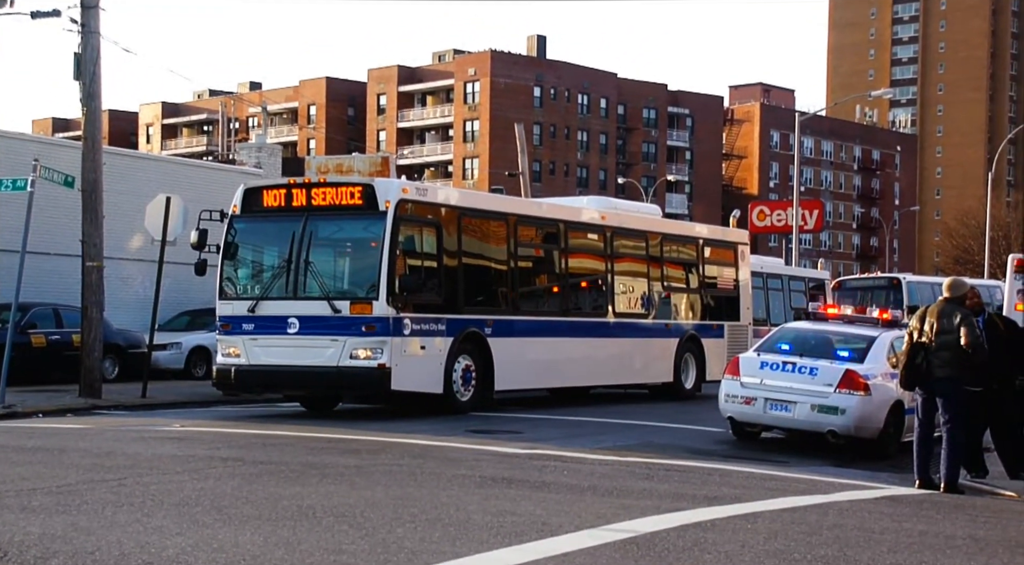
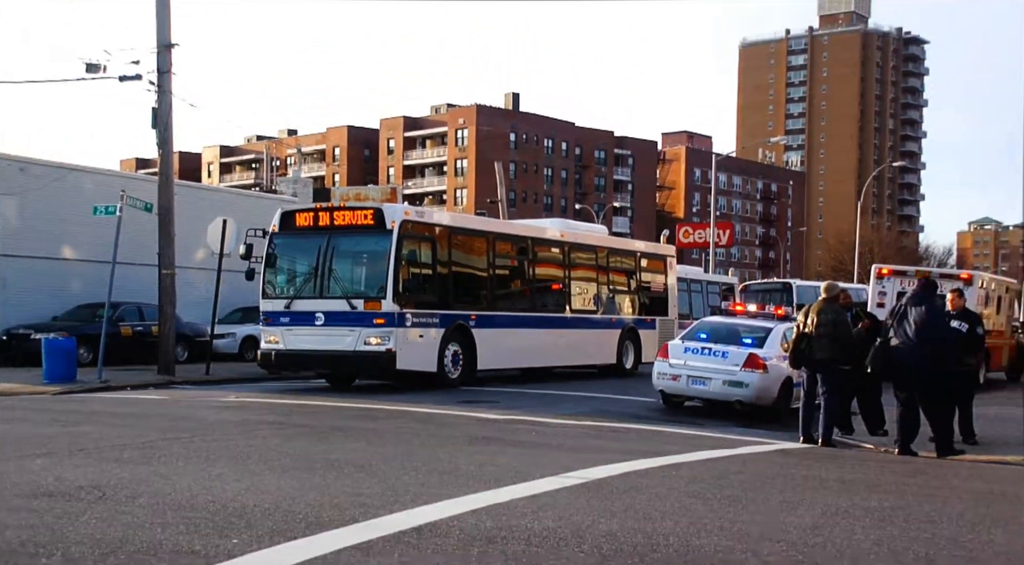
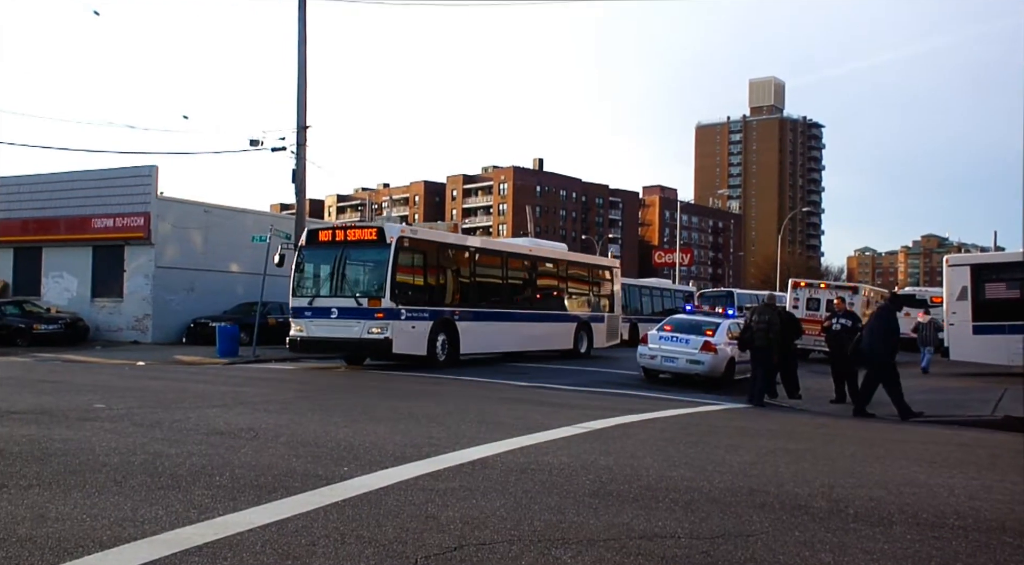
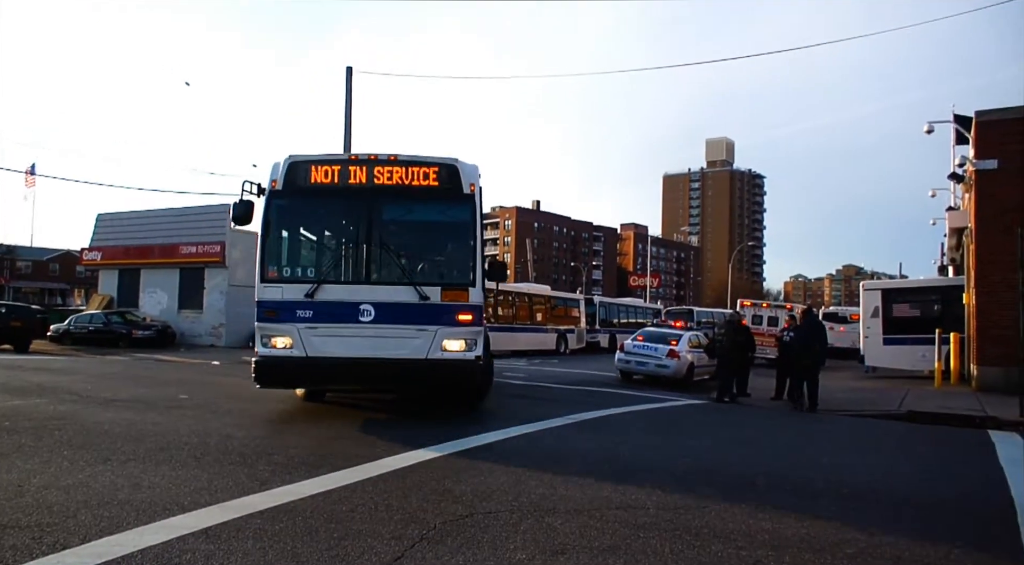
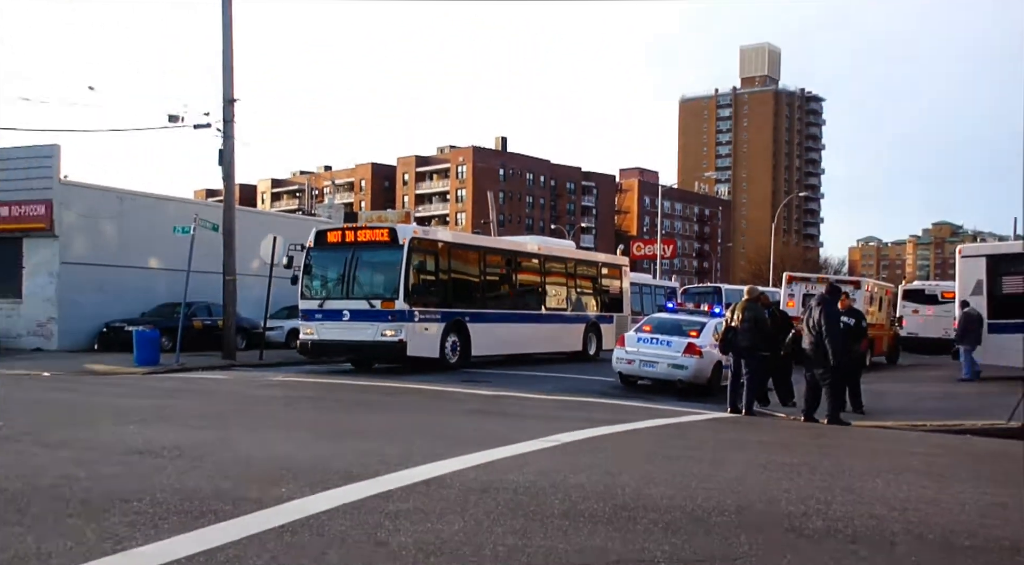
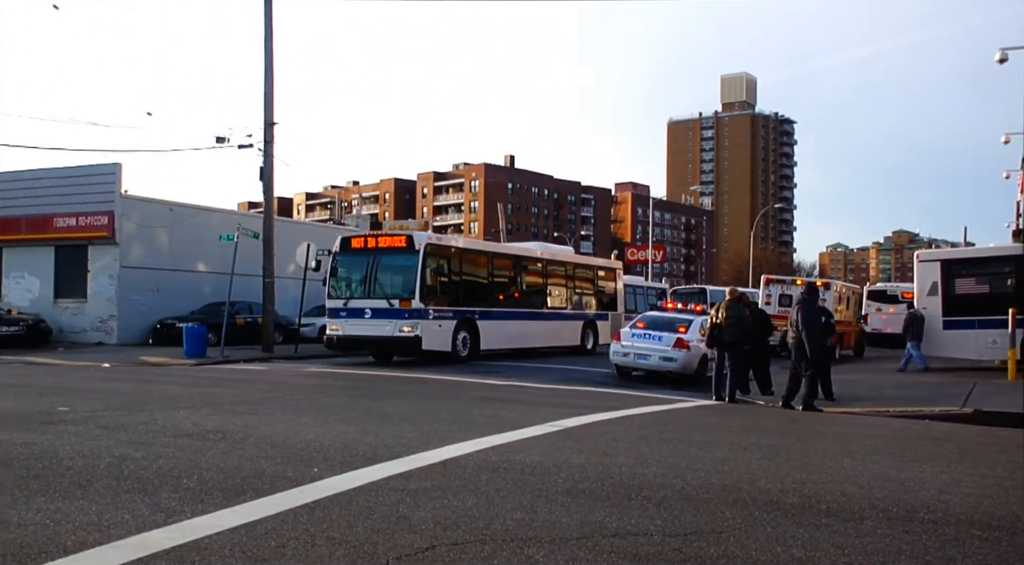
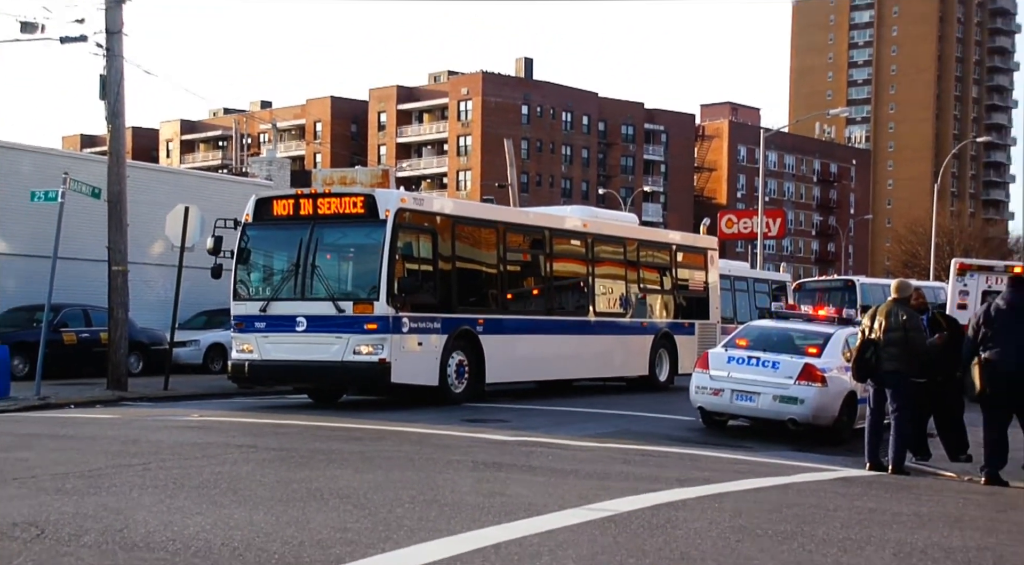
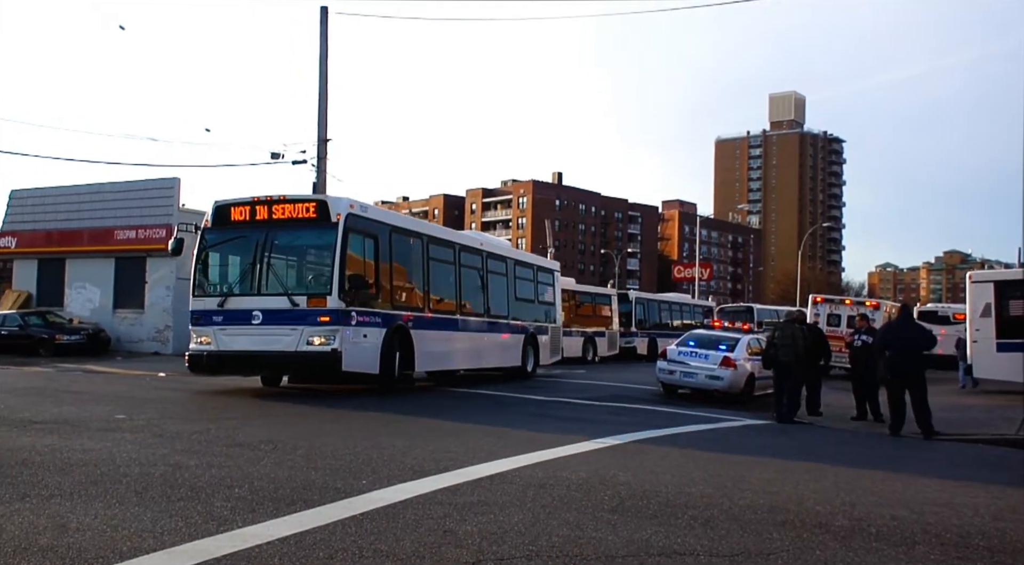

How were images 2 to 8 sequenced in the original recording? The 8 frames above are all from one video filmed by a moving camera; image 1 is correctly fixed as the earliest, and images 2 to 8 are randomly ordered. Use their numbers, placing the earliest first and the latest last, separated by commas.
7, 2, 5, 6, 3, 8, 4
